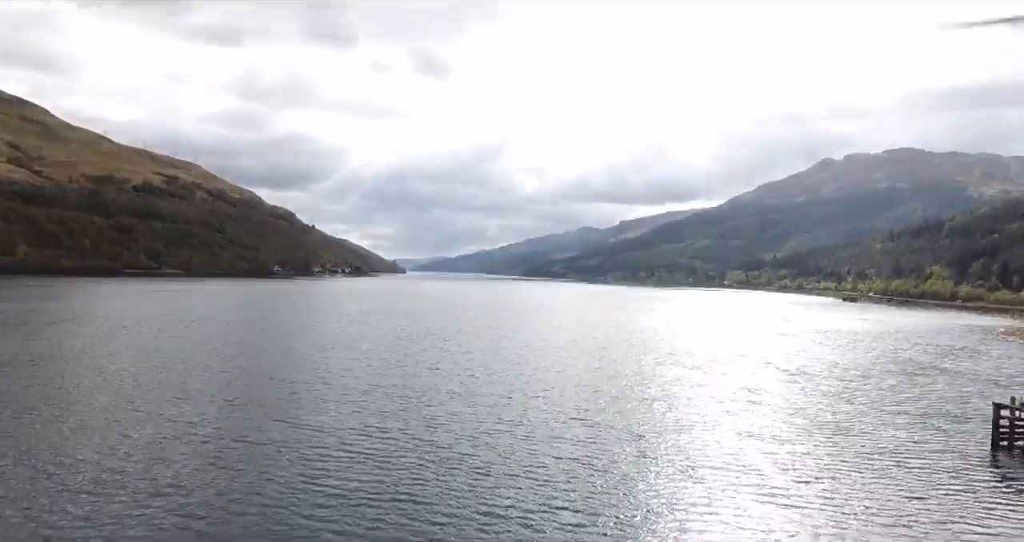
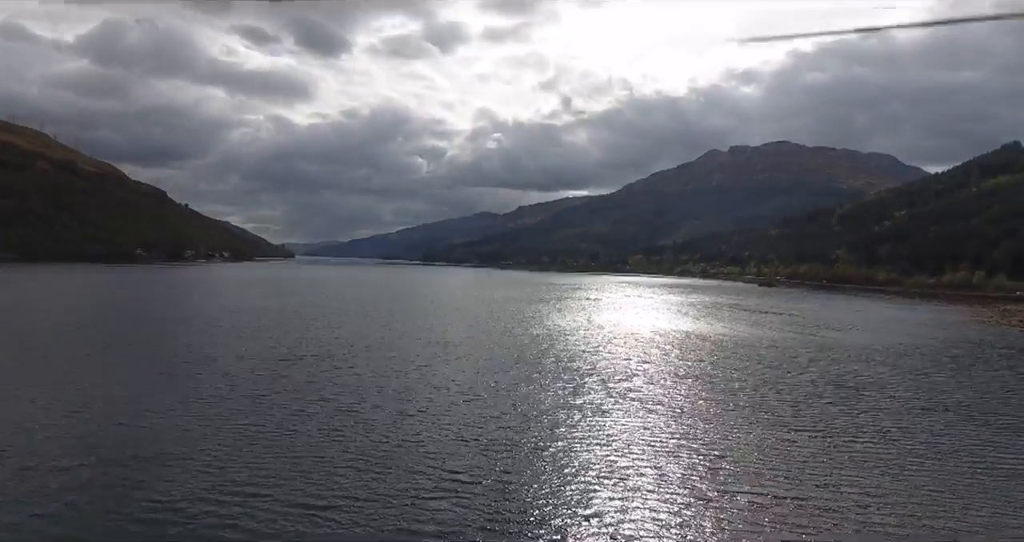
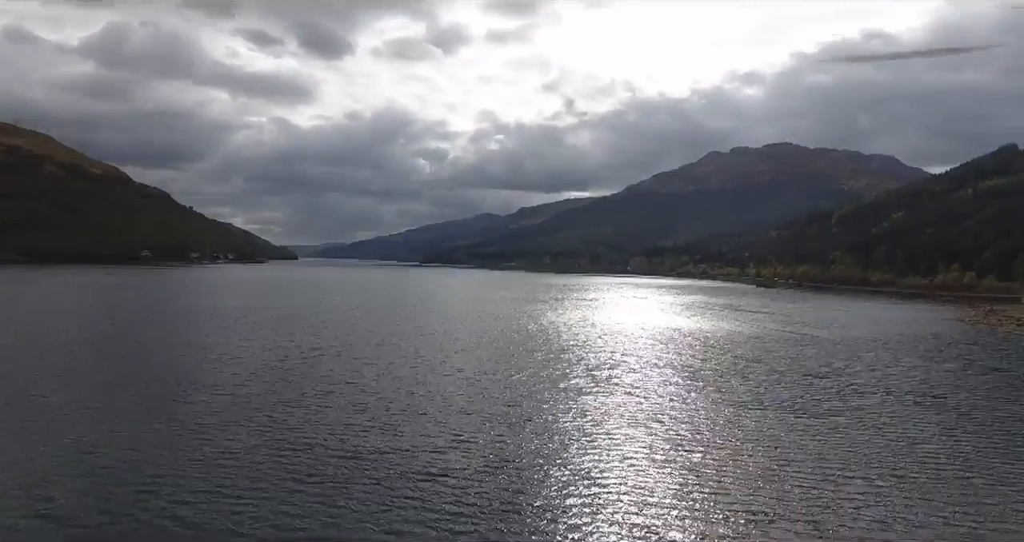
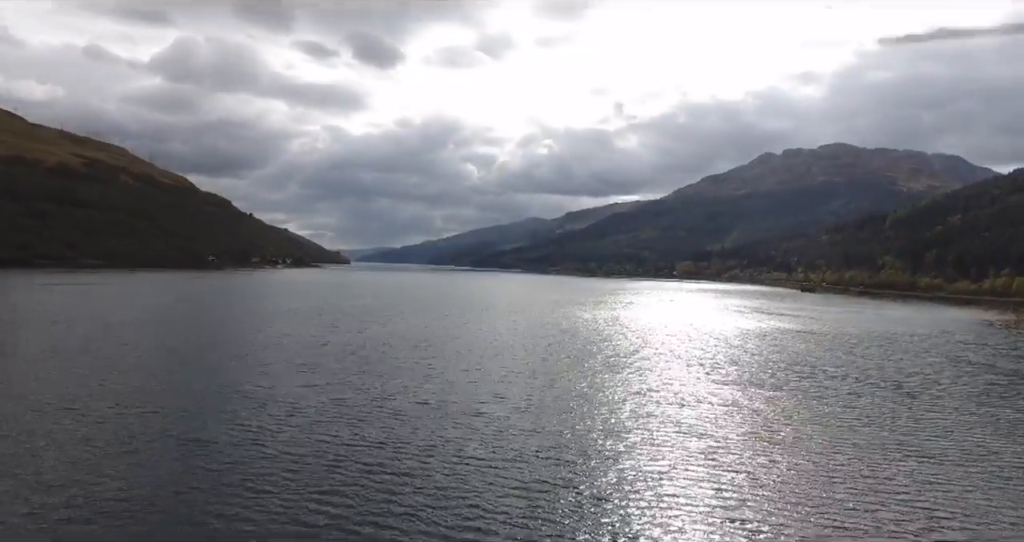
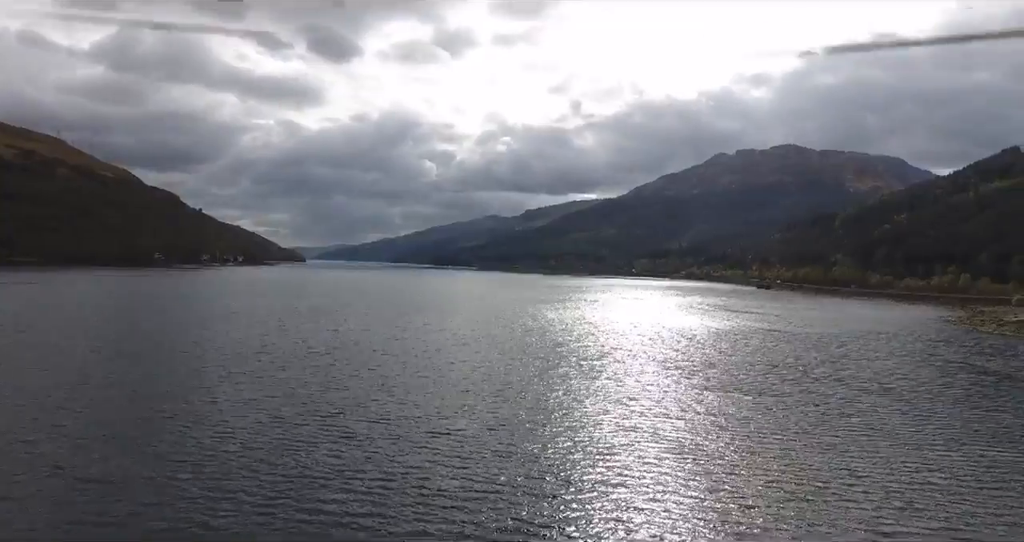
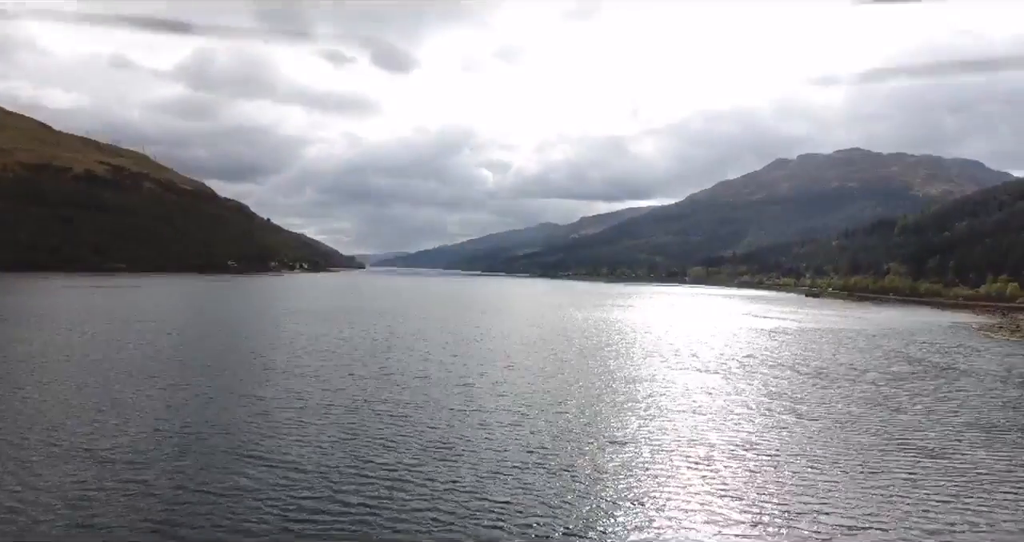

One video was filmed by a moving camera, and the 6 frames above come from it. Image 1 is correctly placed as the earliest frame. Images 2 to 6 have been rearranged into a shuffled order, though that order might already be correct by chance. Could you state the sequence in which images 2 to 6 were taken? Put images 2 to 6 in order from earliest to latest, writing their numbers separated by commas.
6, 4, 5, 3, 2
